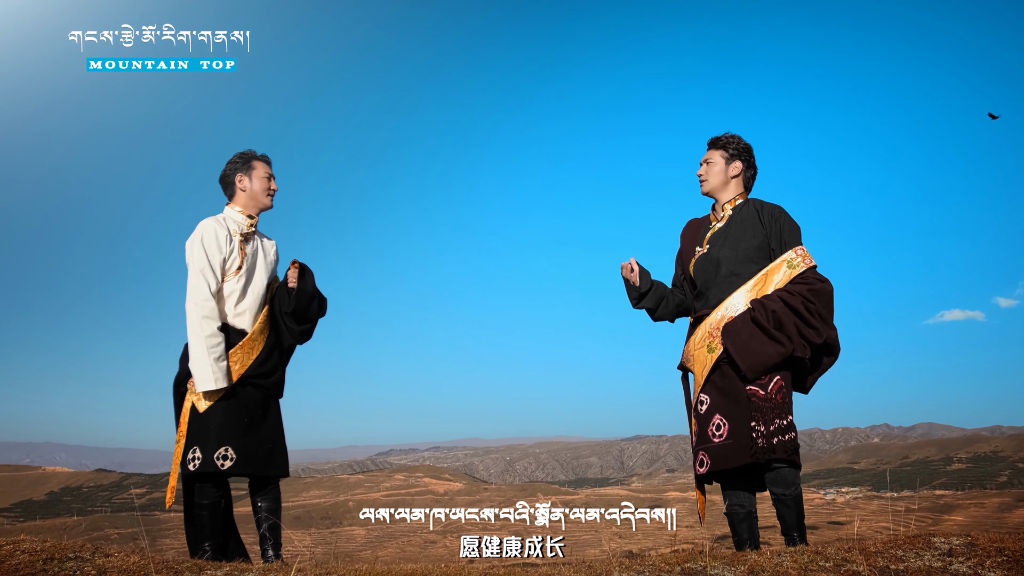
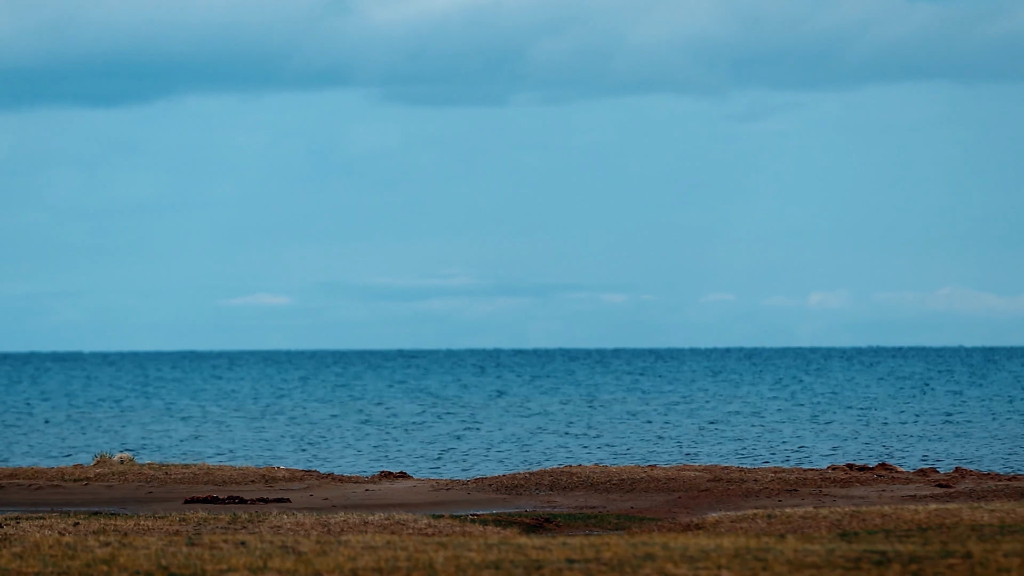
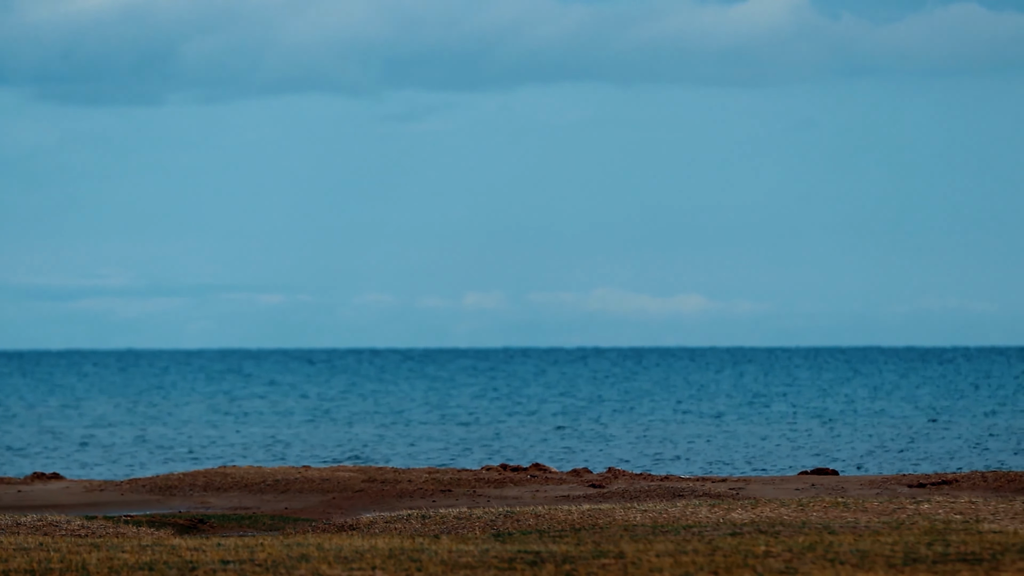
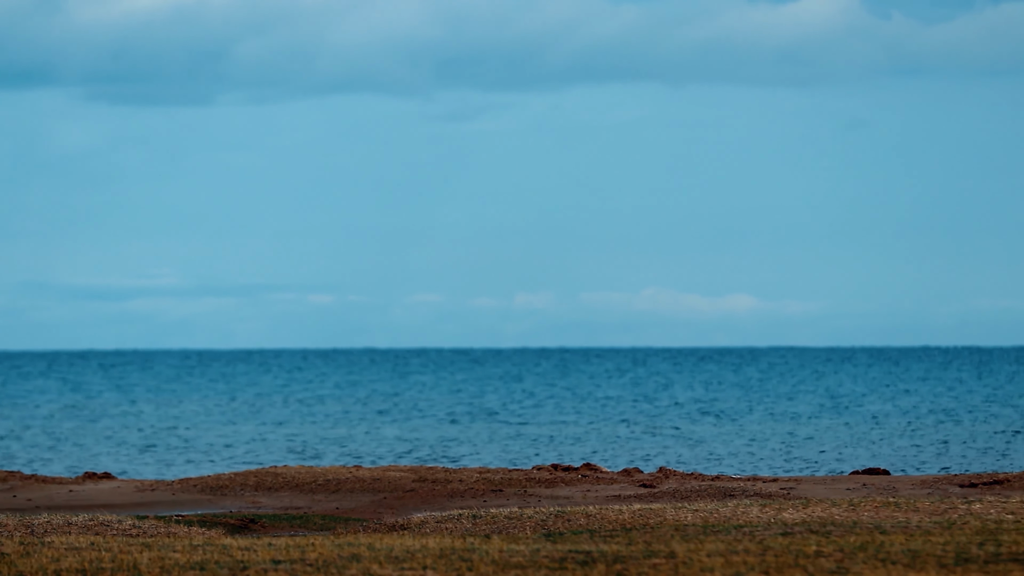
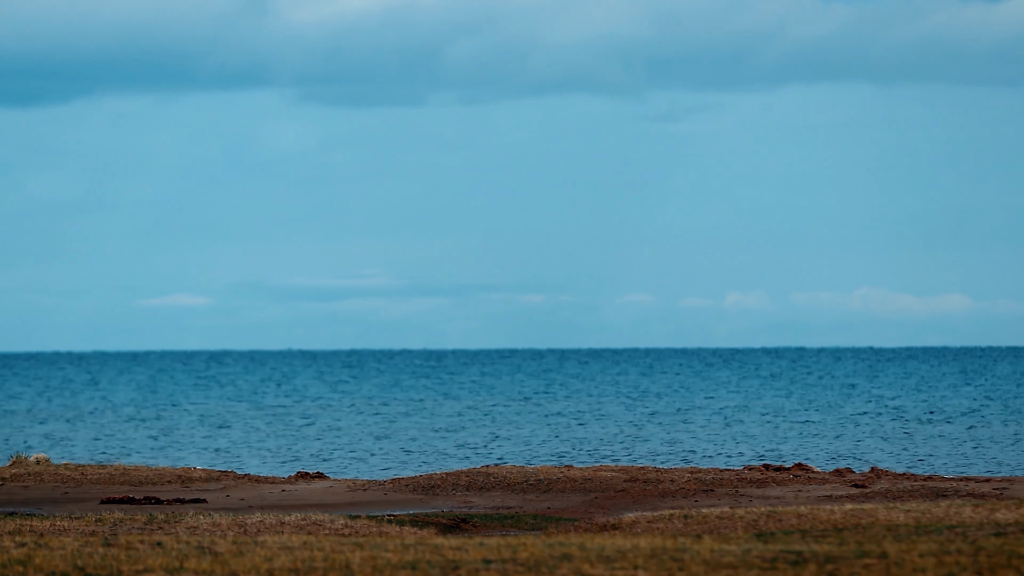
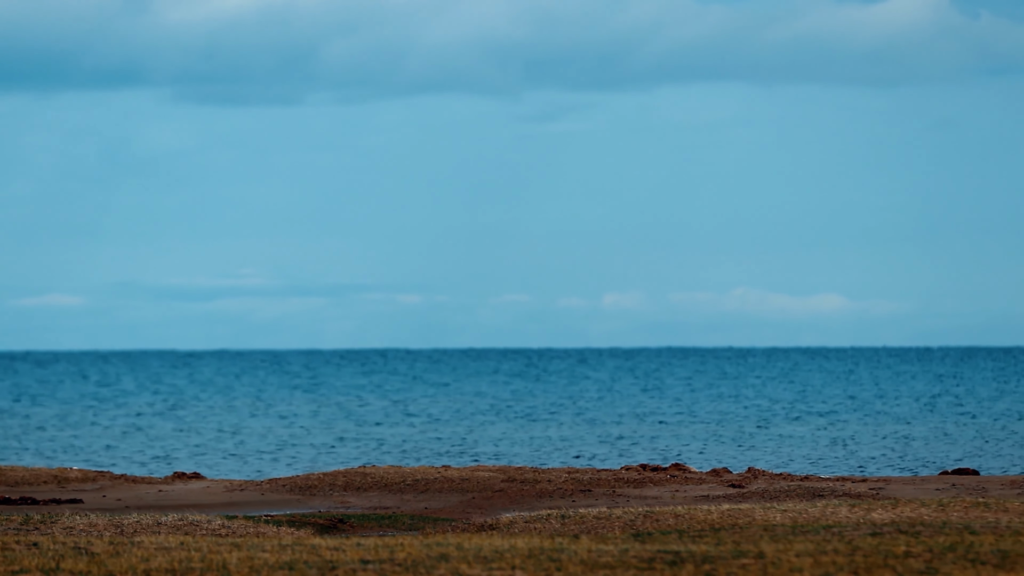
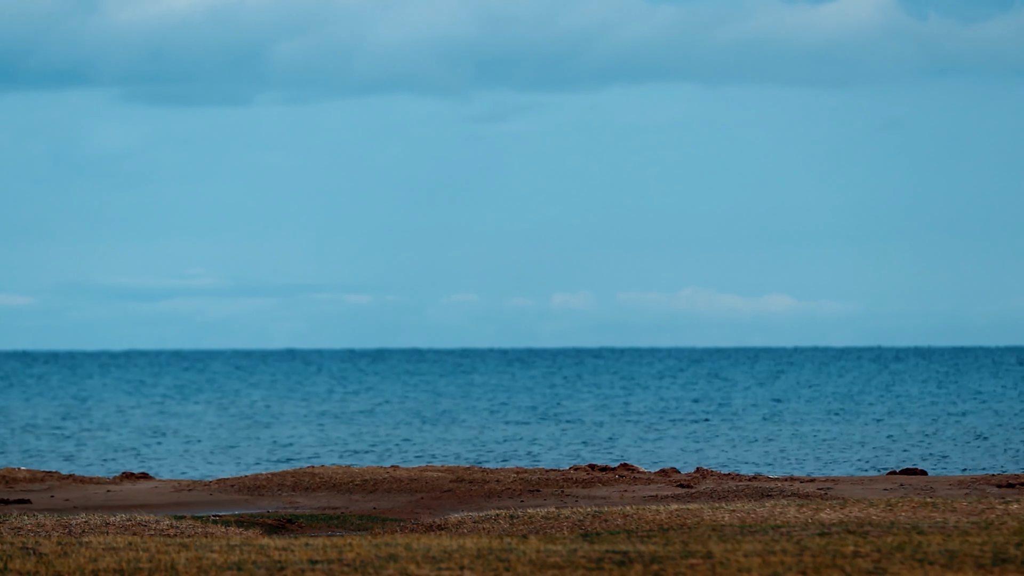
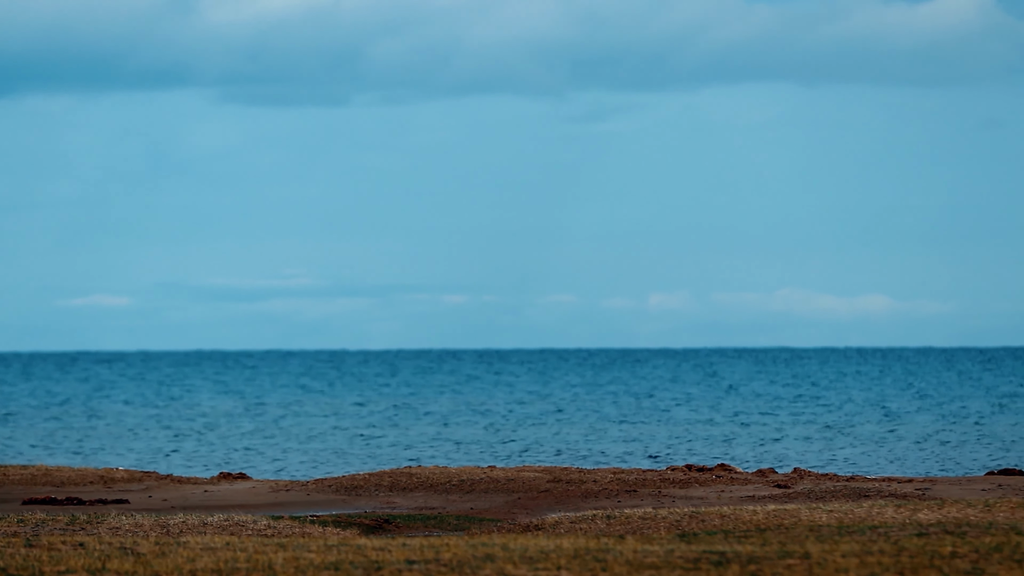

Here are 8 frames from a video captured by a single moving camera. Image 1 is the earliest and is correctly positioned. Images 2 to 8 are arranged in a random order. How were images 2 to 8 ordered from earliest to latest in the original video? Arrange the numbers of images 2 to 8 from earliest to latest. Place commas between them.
2, 5, 8, 6, 7, 4, 3
